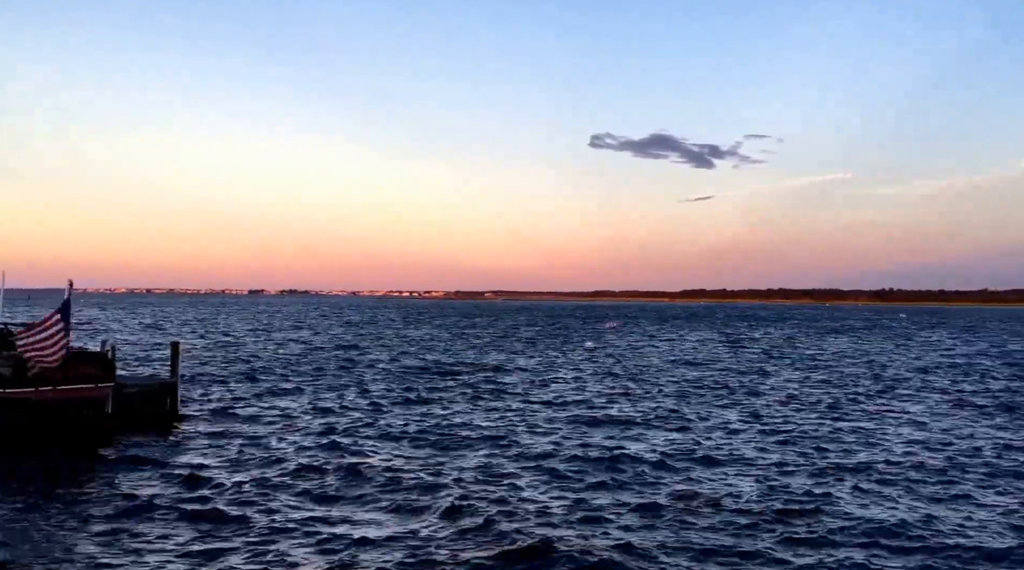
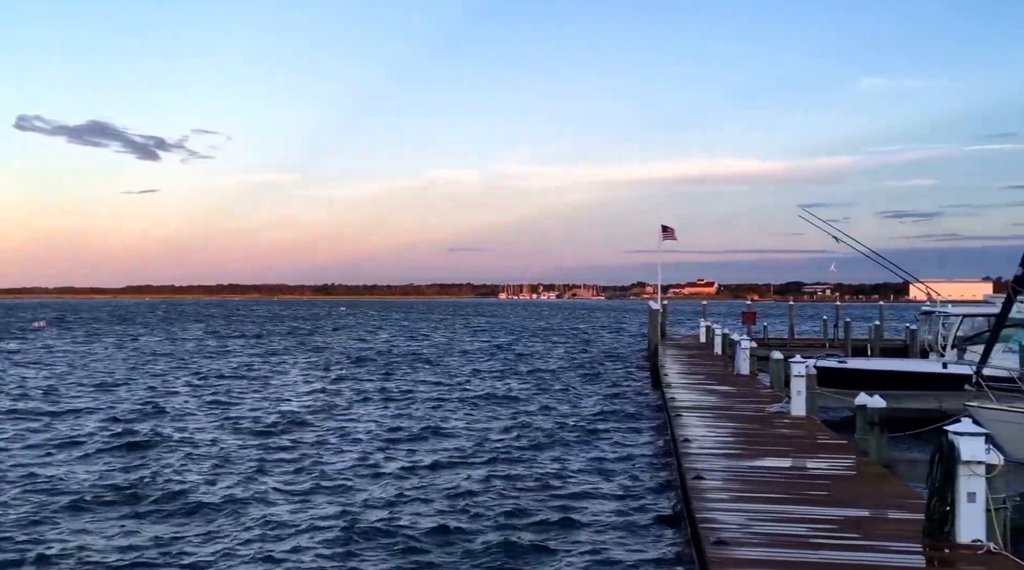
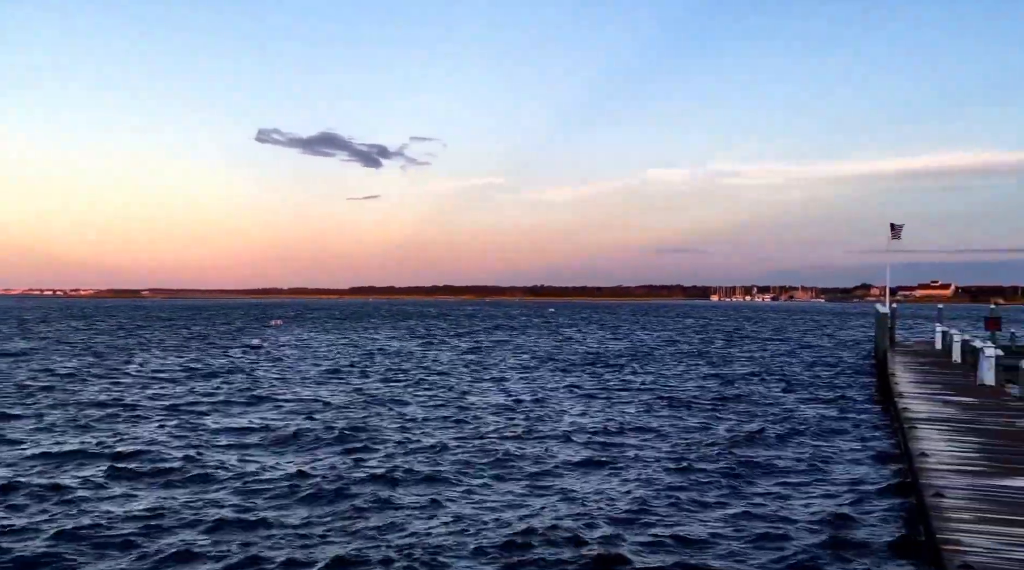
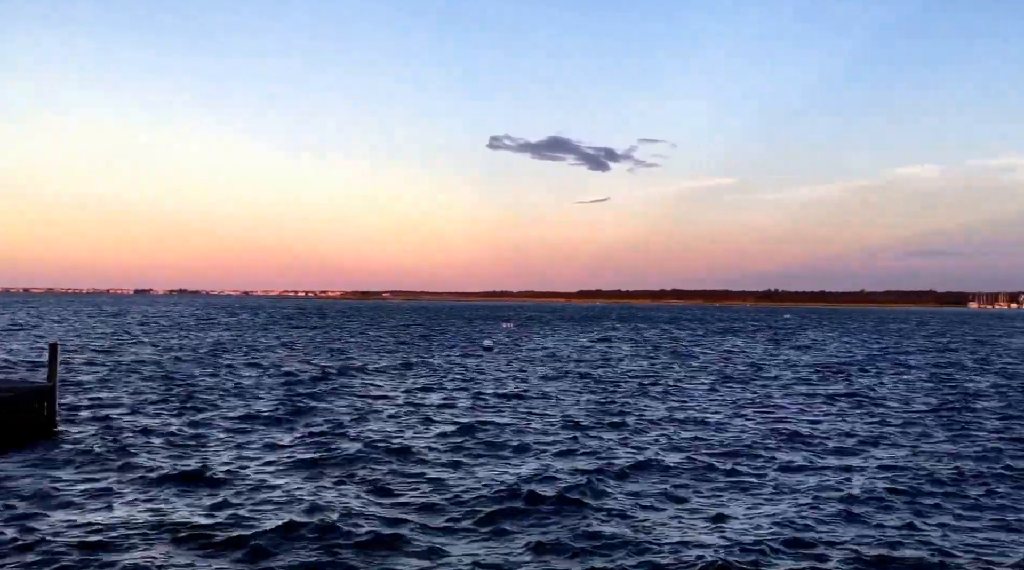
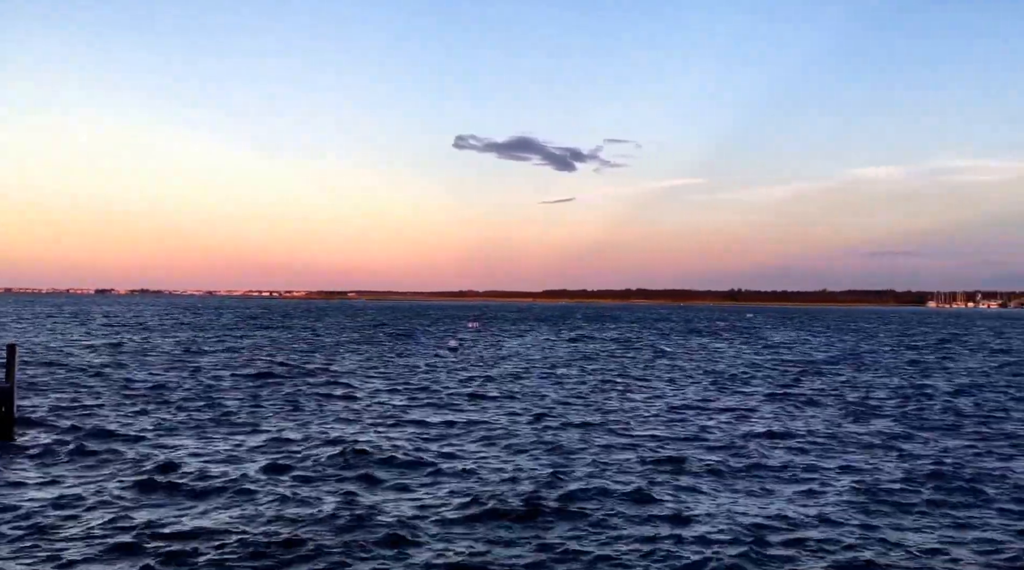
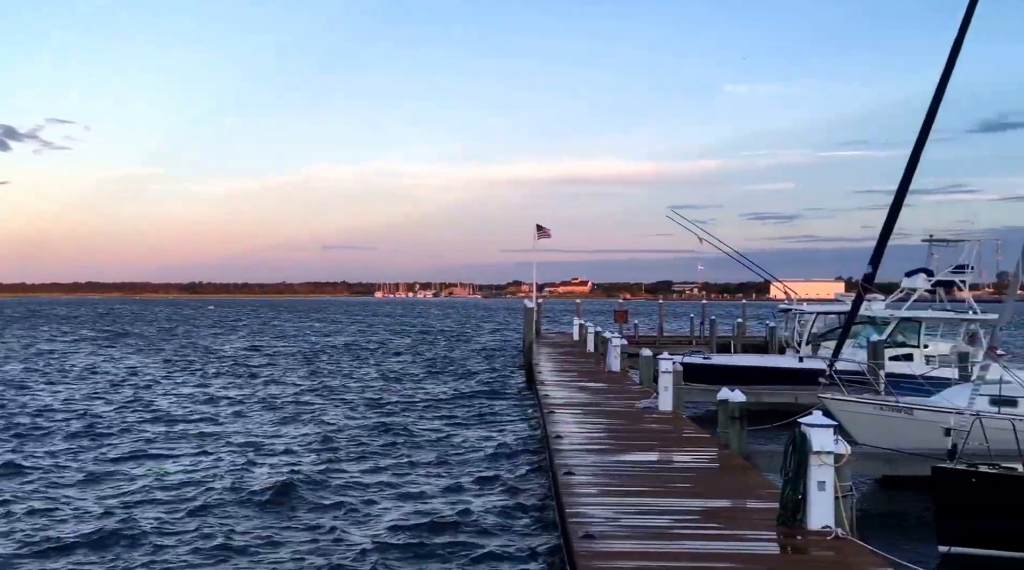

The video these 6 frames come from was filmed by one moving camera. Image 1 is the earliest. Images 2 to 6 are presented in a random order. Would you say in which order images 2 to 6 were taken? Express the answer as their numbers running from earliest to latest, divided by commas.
4, 5, 3, 2, 6
